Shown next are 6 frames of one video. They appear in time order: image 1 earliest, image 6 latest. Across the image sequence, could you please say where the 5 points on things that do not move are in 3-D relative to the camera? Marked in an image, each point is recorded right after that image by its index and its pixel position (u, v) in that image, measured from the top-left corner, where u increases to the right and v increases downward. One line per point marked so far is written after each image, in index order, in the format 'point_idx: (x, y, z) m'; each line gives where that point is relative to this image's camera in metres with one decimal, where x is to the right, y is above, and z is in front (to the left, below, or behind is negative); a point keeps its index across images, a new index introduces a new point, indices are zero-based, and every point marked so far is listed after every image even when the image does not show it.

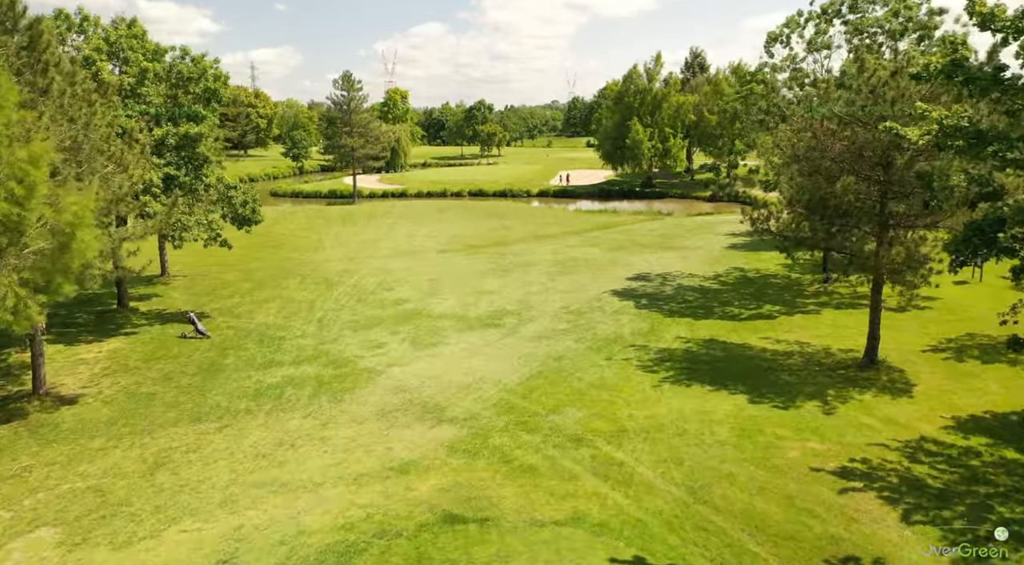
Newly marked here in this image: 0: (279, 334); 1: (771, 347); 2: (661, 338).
0: (-6.8, -1.5, +18.8) m
1: (+7.1, -1.8, +17.7) m
2: (+4.3, -1.6, +18.5) m
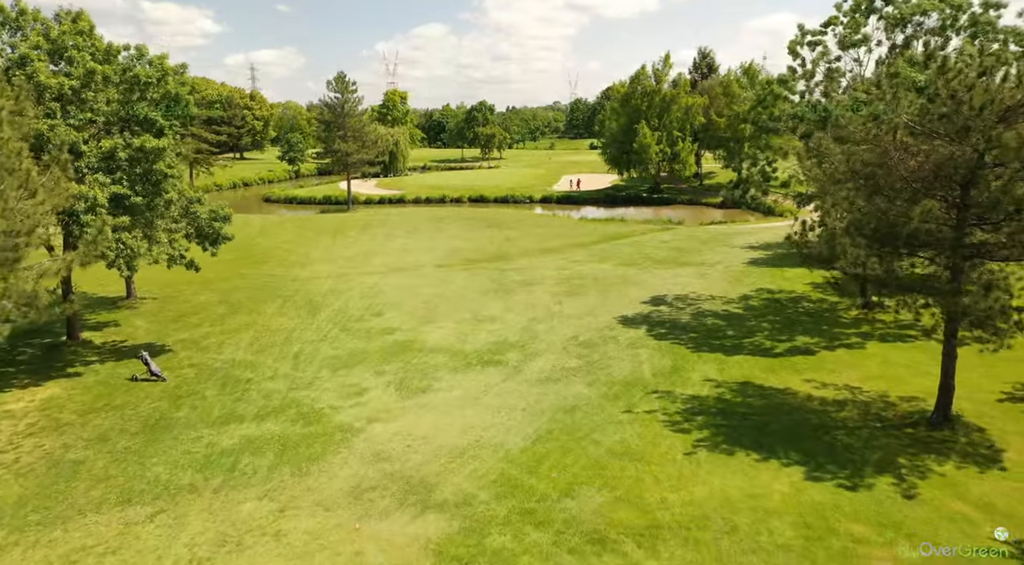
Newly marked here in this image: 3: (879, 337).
0: (-6.7, -2.3, +16.3) m
1: (+7.2, -2.6, +15.2) m
2: (+4.3, -2.5, +16.0) m
3: (+10.8, -1.6, +19.1) m
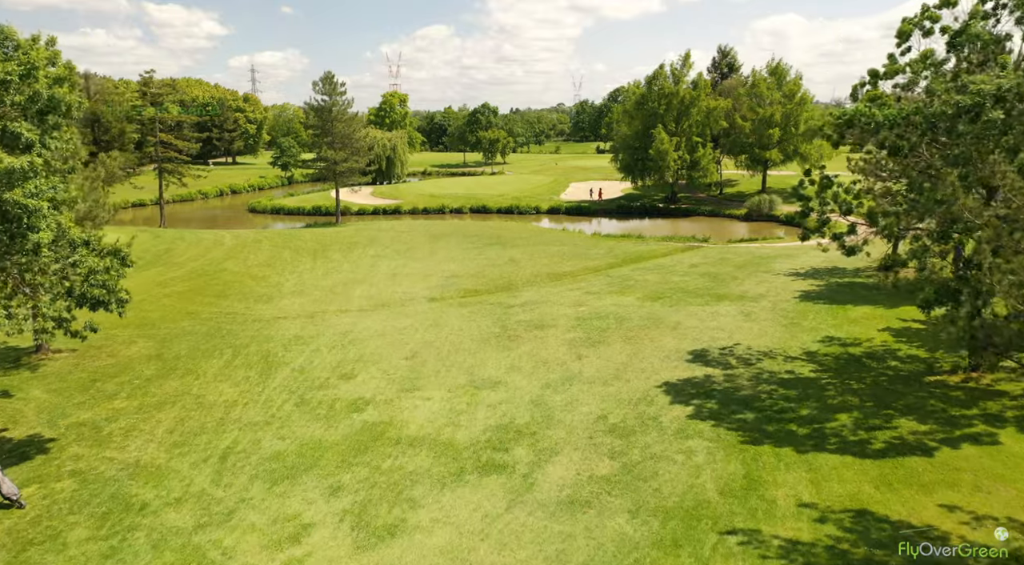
0: (-6.6, -3.8, +11.5) m
1: (+7.3, -4.1, +10.3) m
2: (+4.5, -3.9, +11.1) m
3: (+11.0, -3.1, +14.2) m
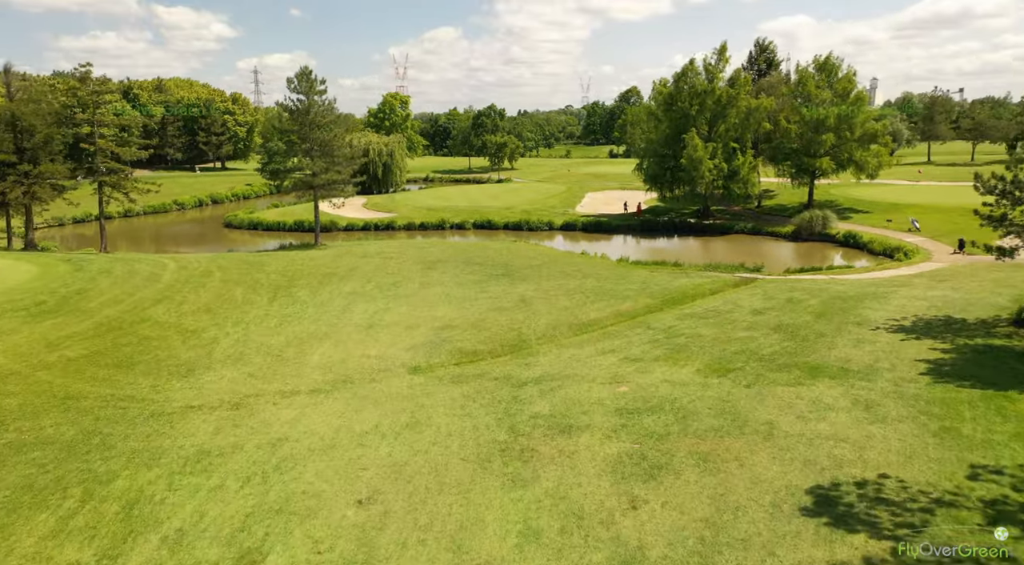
0: (-6.4, -5.7, +4.3) m
1: (+7.5, -6.0, +3.0) m
2: (+4.7, -5.8, +3.8) m
3: (+11.2, -5.0, +6.8) m
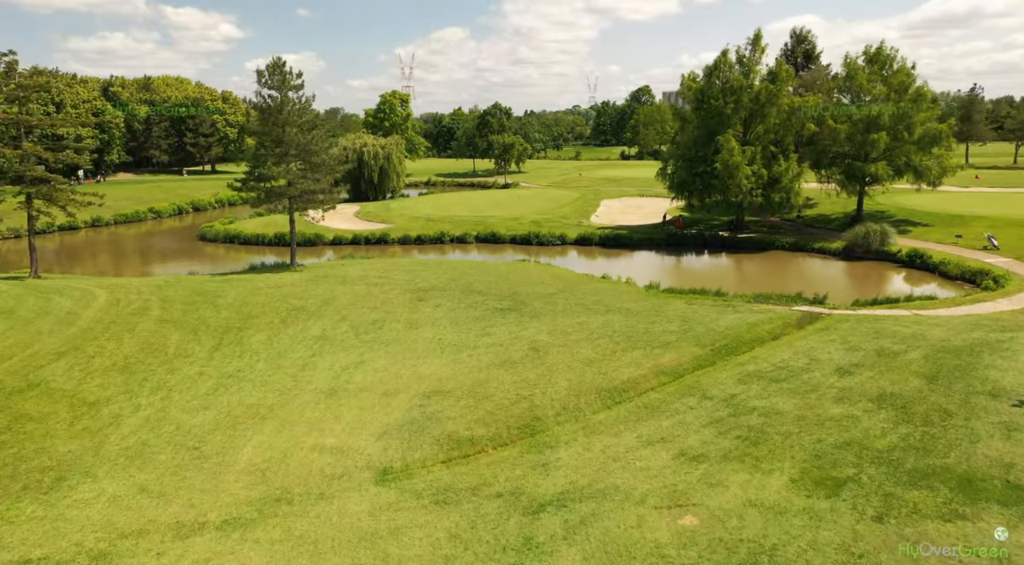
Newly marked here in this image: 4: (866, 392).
0: (-6.3, -7.1, -1.6) m
1: (+7.6, -7.5, -3.1) m
2: (+4.7, -7.3, -2.3) m
3: (+11.3, -6.5, +0.7) m
4: (+9.7, -3.0, +17.5) m
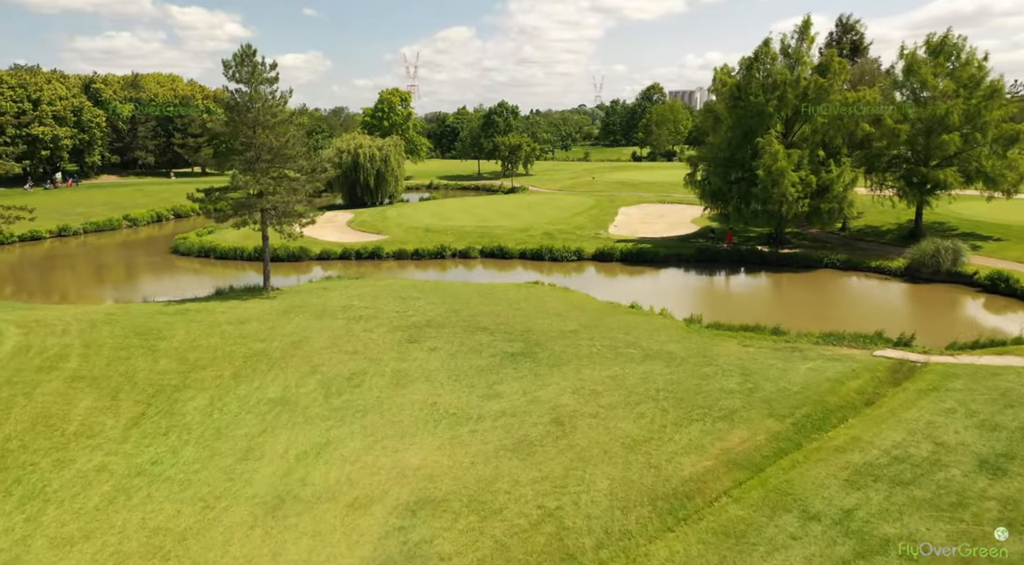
0: (-6.1, -8.4, -6.9) m
1: (+7.8, -8.8, -8.5) m
2: (+4.9, -8.6, -7.7) m
3: (+11.6, -7.8, -4.8) m
4: (+10.0, -4.3, +12.1) m
